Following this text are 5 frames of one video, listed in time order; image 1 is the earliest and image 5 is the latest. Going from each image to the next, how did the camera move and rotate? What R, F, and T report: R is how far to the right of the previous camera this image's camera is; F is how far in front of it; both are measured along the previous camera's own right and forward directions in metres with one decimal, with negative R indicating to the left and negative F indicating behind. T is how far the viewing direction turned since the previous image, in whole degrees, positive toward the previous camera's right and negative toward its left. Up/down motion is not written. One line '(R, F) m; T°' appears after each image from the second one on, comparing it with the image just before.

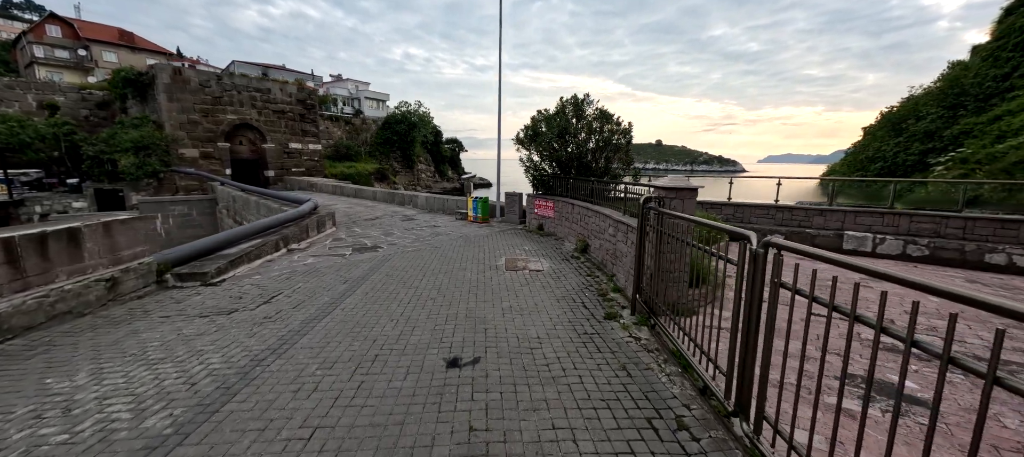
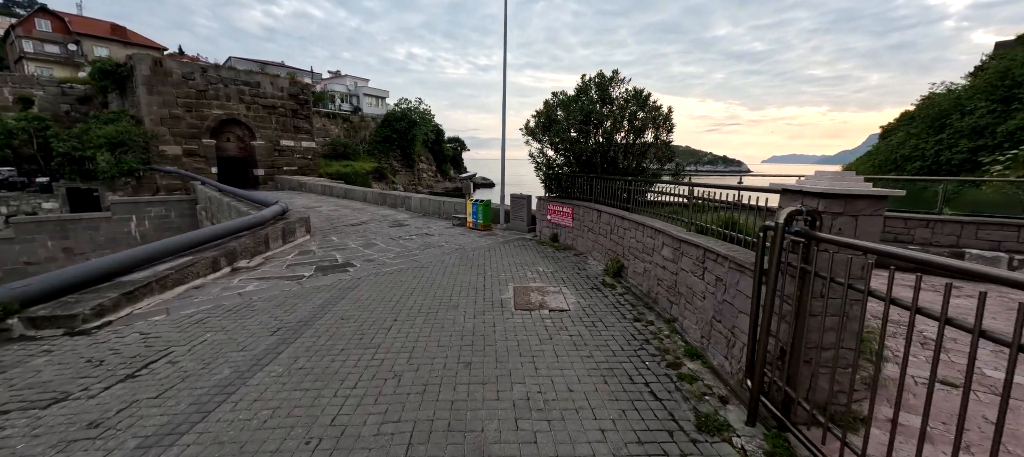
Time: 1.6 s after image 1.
(-0.1, +1.7) m; 0°
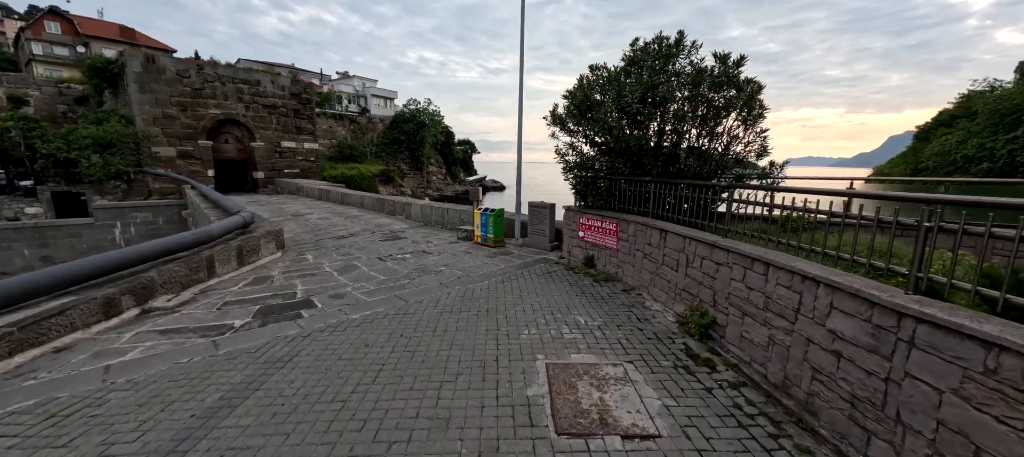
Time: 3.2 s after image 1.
(-0.2, +1.8) m; -2°
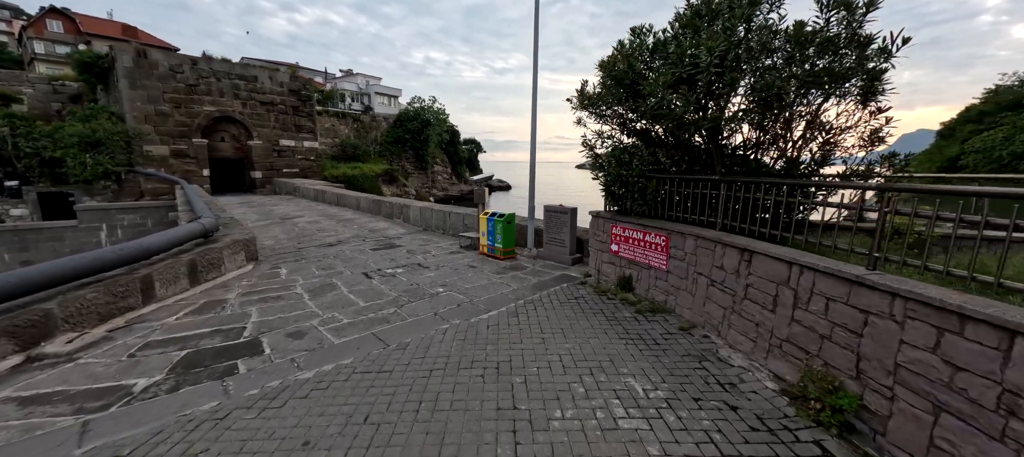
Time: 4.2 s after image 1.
(-0.1, +1.2) m; -1°
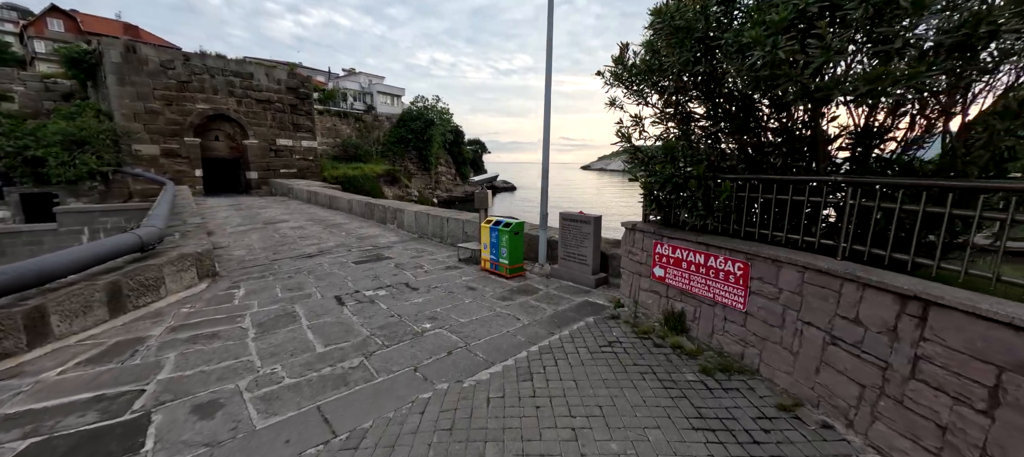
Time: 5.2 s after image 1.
(-0.1, +1.1) m; -1°
